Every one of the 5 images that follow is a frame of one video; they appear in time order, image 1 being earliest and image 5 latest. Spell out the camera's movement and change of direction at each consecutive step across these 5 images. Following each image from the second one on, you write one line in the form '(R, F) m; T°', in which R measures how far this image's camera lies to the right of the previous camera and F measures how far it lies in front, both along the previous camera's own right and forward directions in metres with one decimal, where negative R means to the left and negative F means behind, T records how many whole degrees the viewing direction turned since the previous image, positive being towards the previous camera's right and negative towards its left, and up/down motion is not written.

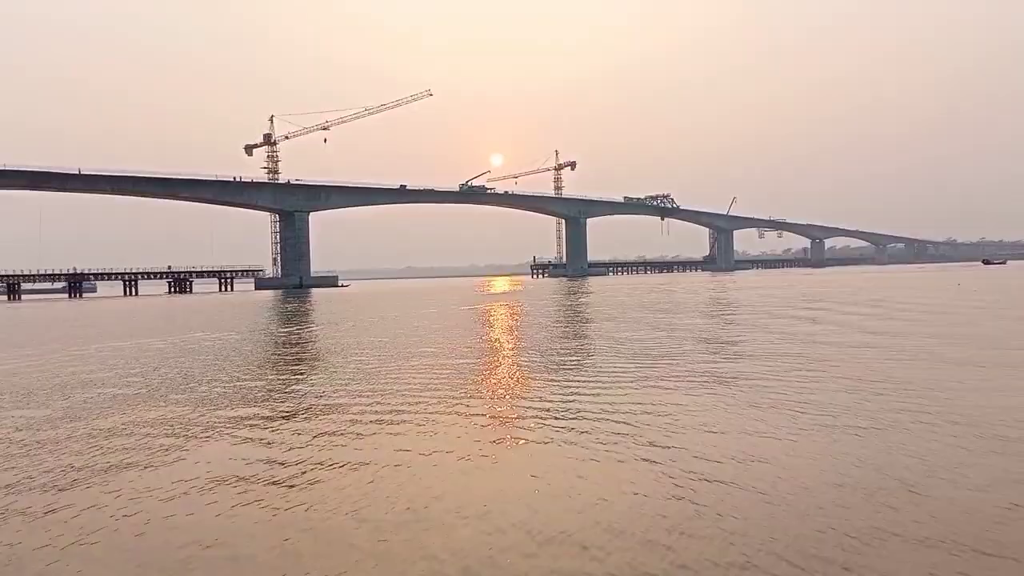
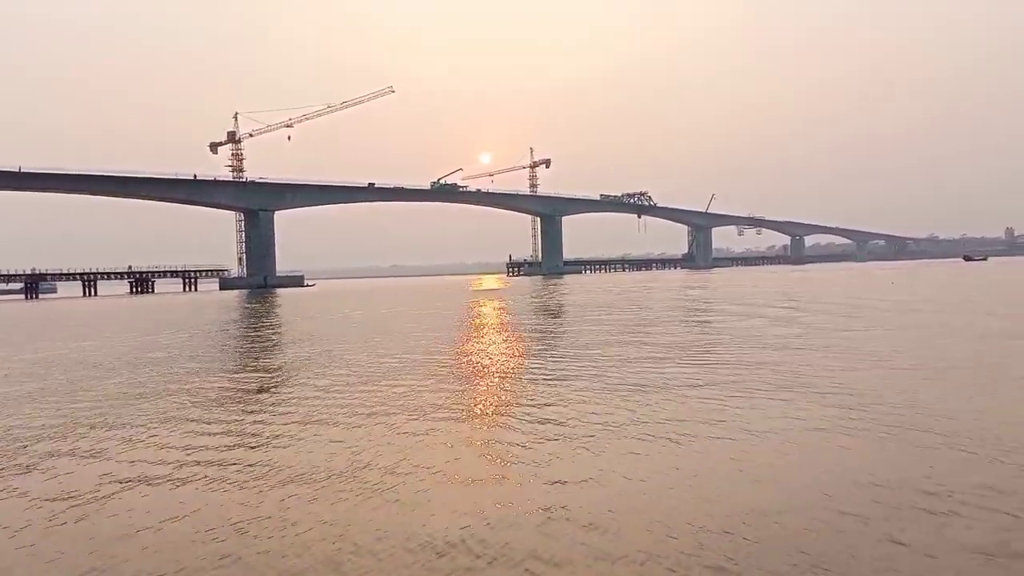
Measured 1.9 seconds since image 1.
(+0.4, +0.3) m; 0°
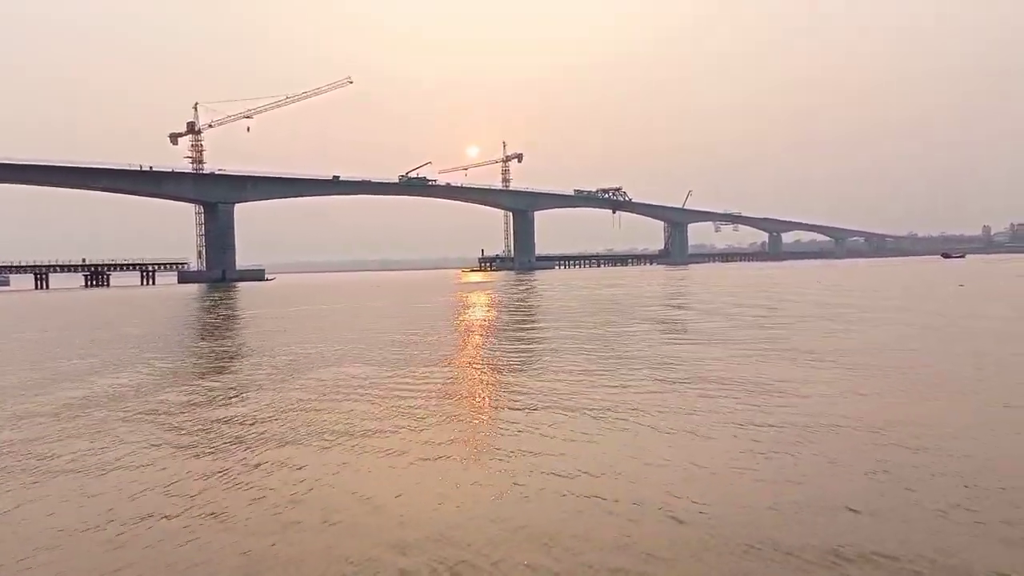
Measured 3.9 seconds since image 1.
(+0.4, +0.3) m; +1°
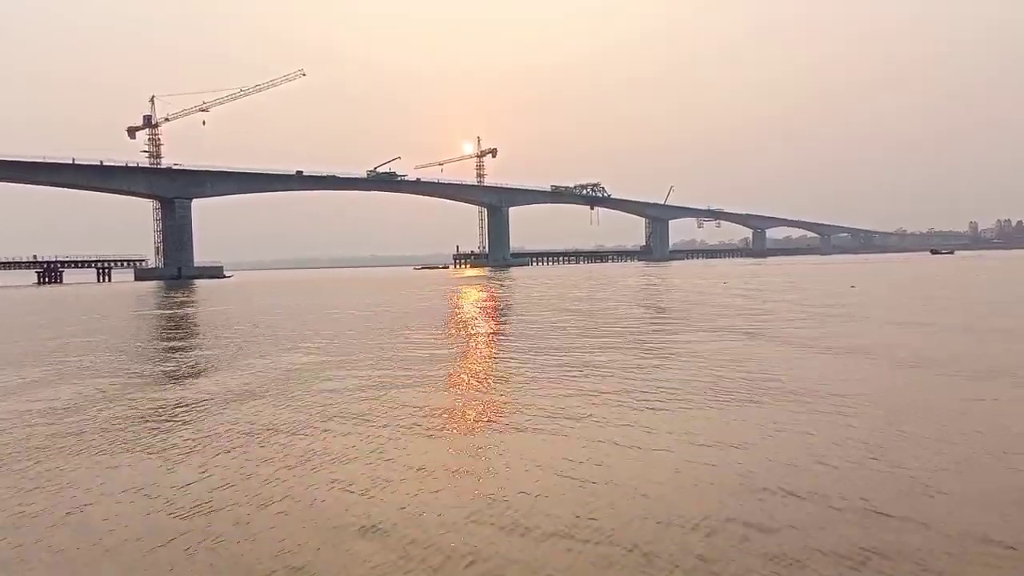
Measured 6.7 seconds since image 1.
(+0.5, +0.6) m; 0°
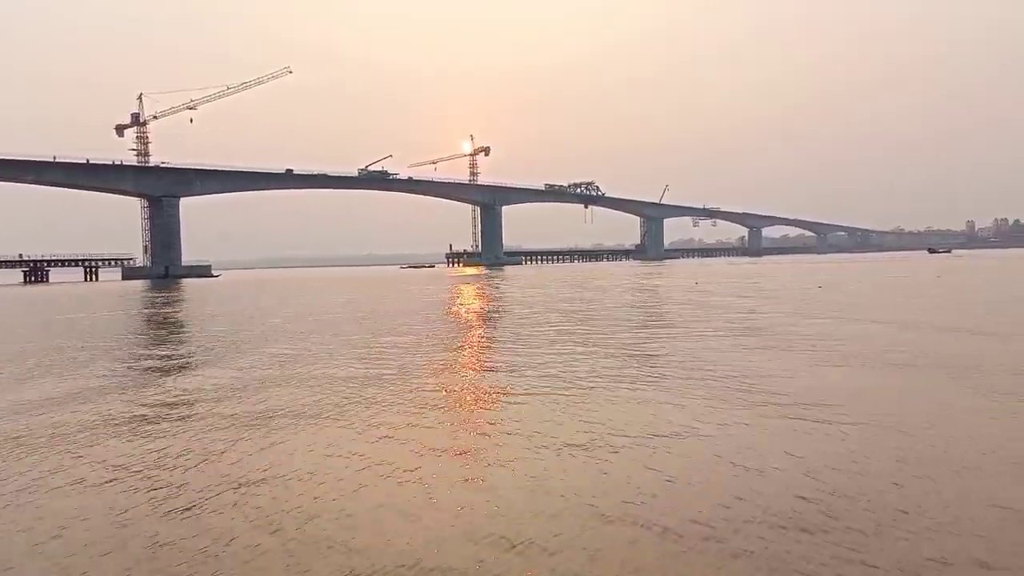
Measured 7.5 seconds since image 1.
(+0.2, +0.1) m; 0°
